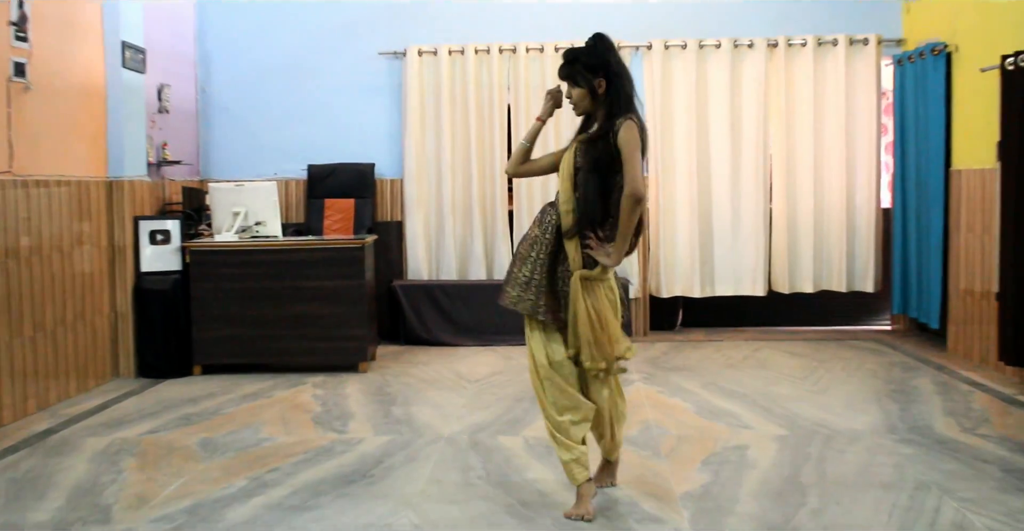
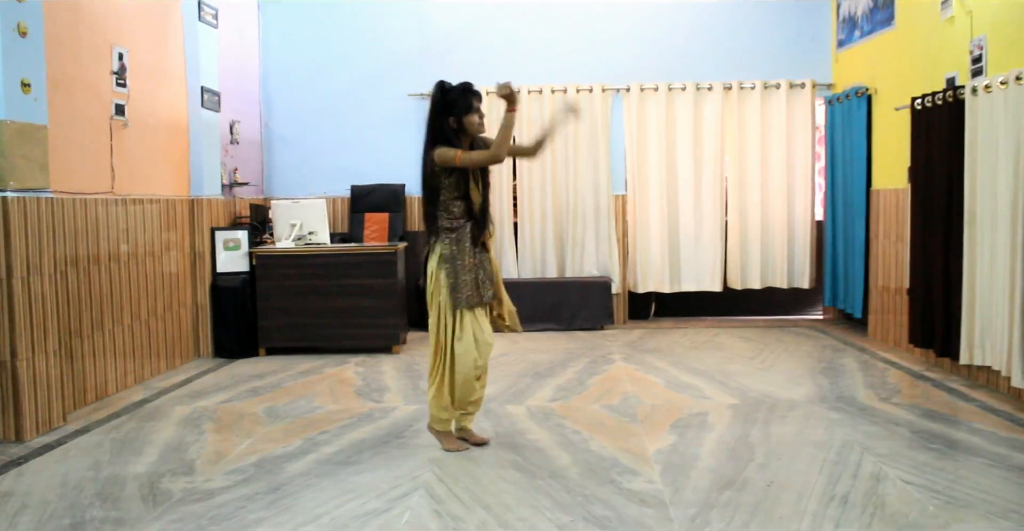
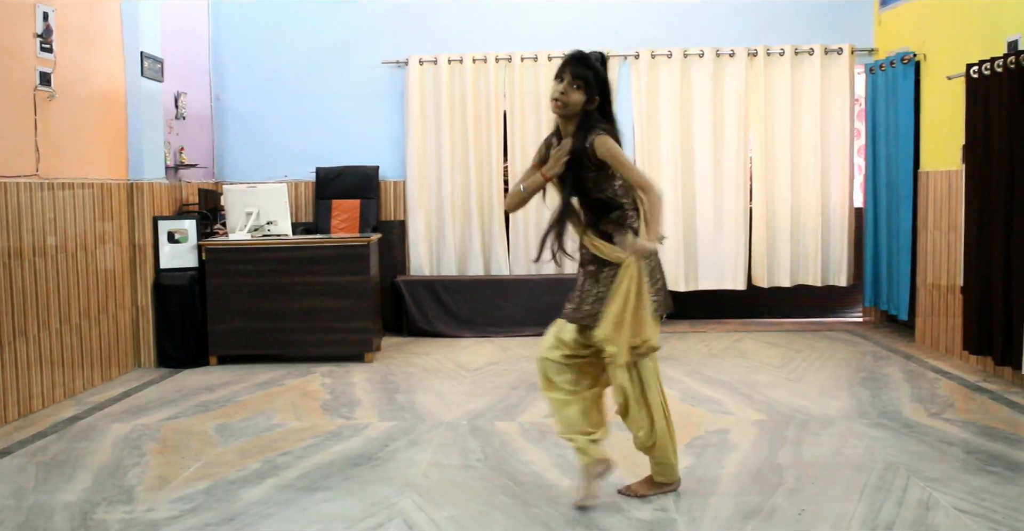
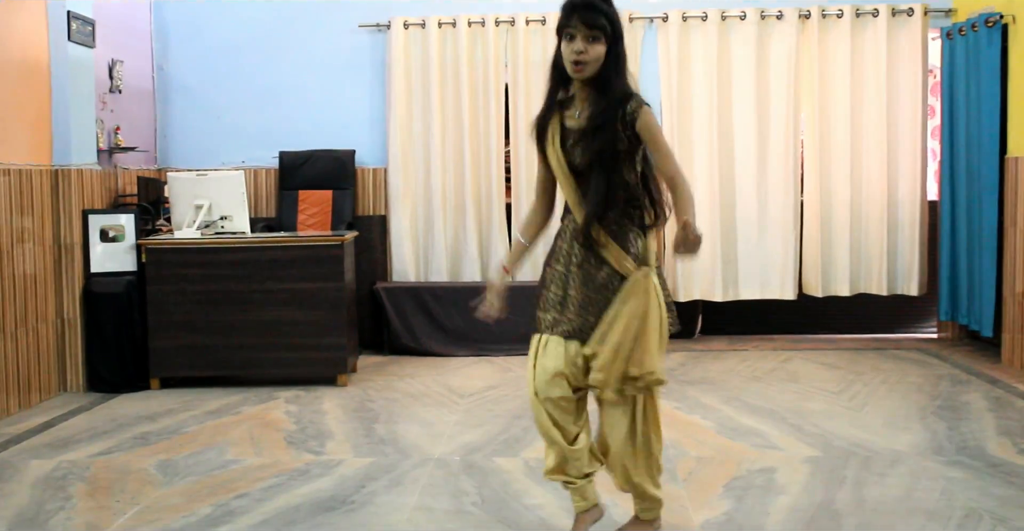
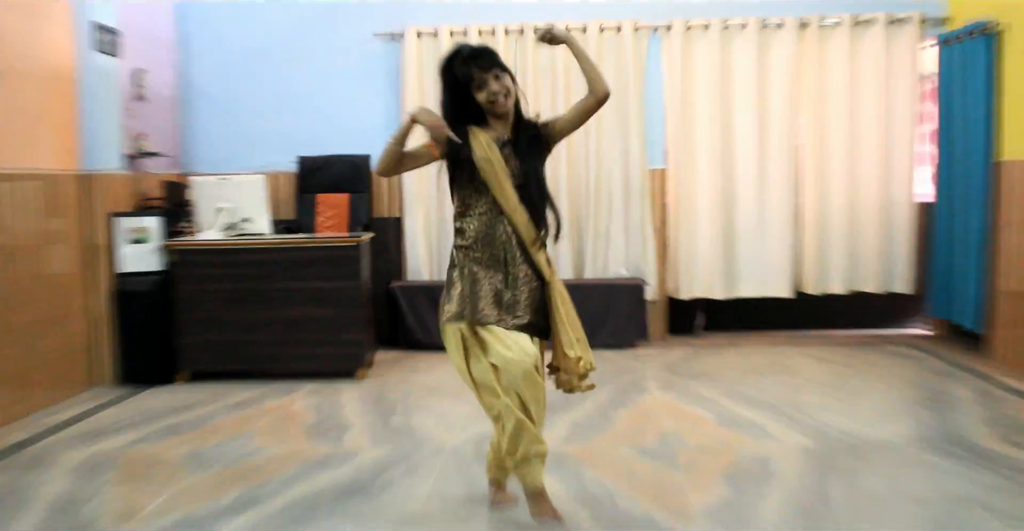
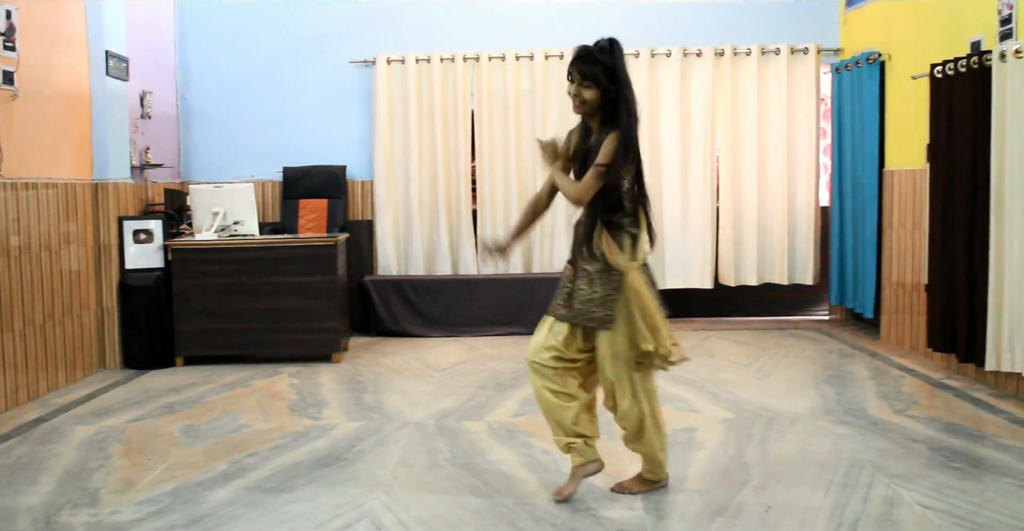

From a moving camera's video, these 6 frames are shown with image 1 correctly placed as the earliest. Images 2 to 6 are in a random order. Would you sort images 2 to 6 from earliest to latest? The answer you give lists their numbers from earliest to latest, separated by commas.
4, 2, 5, 3, 6
